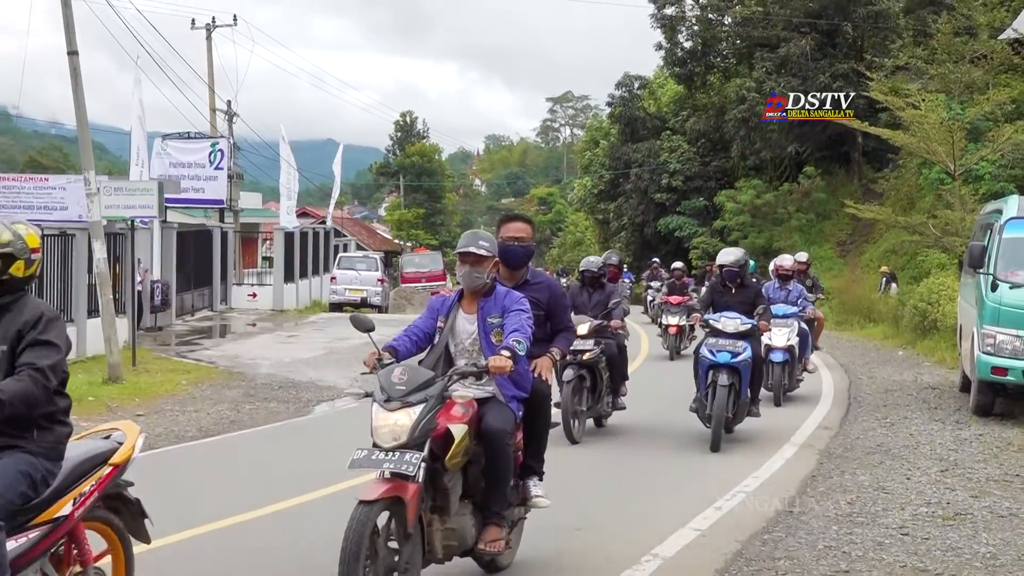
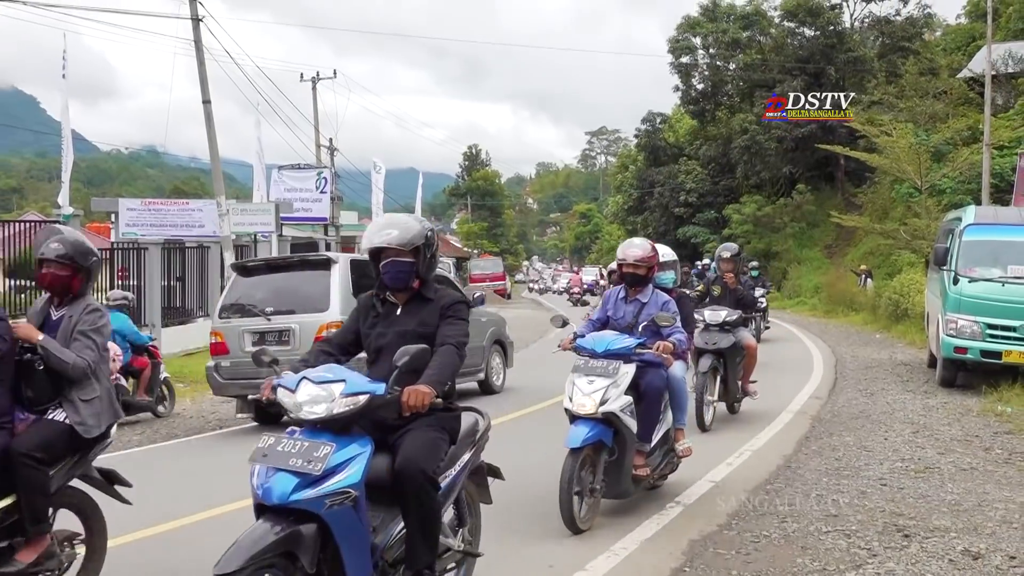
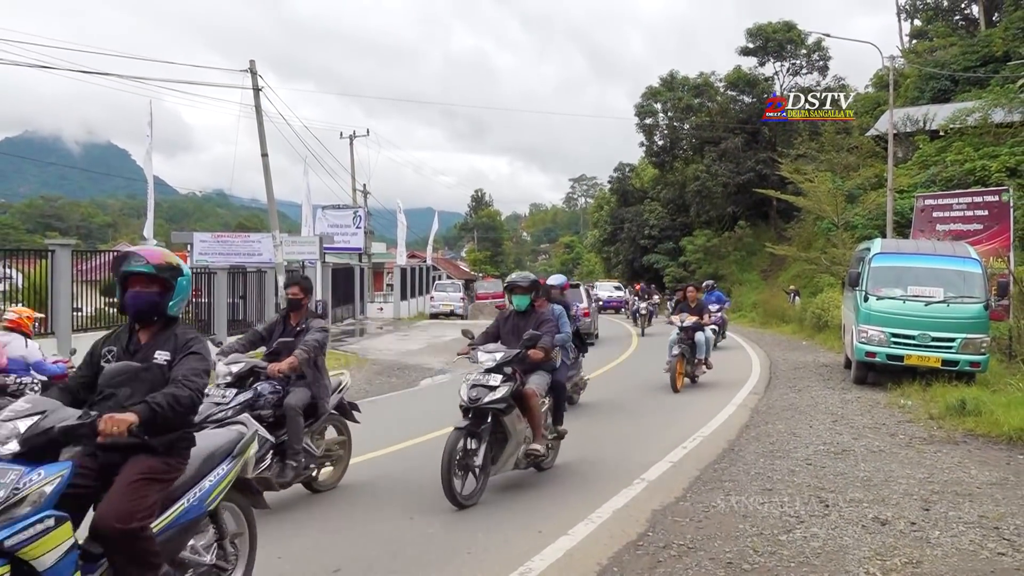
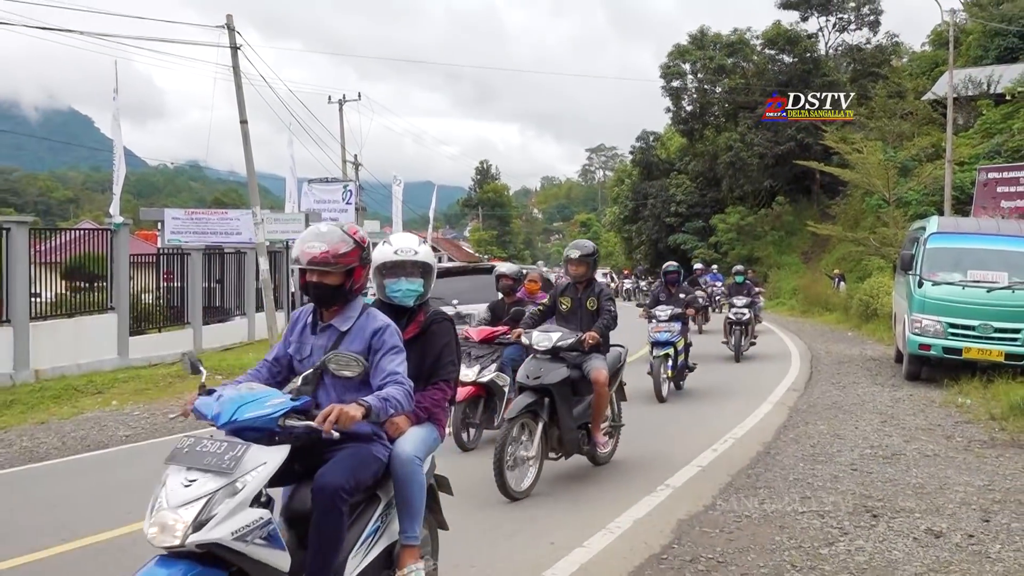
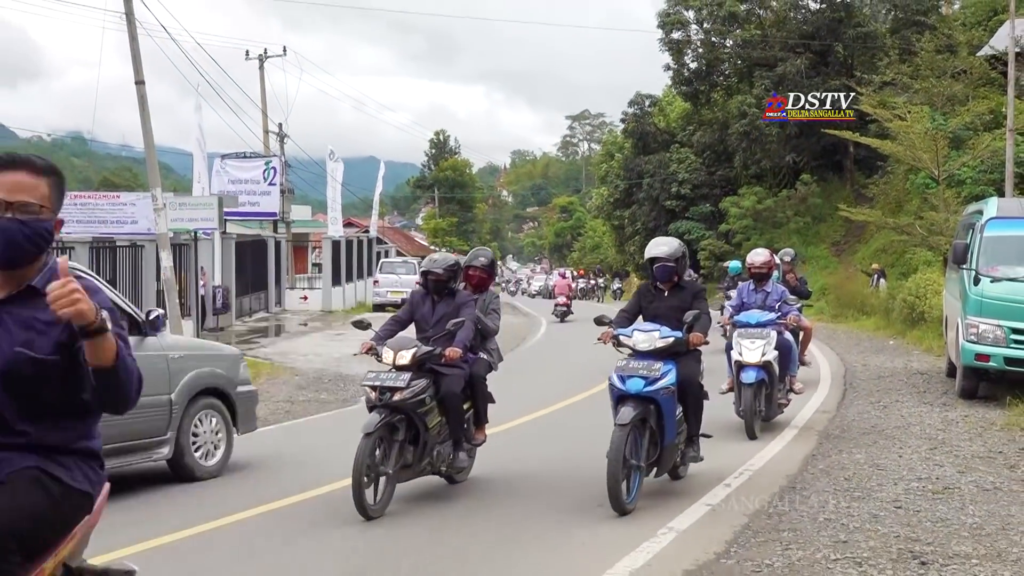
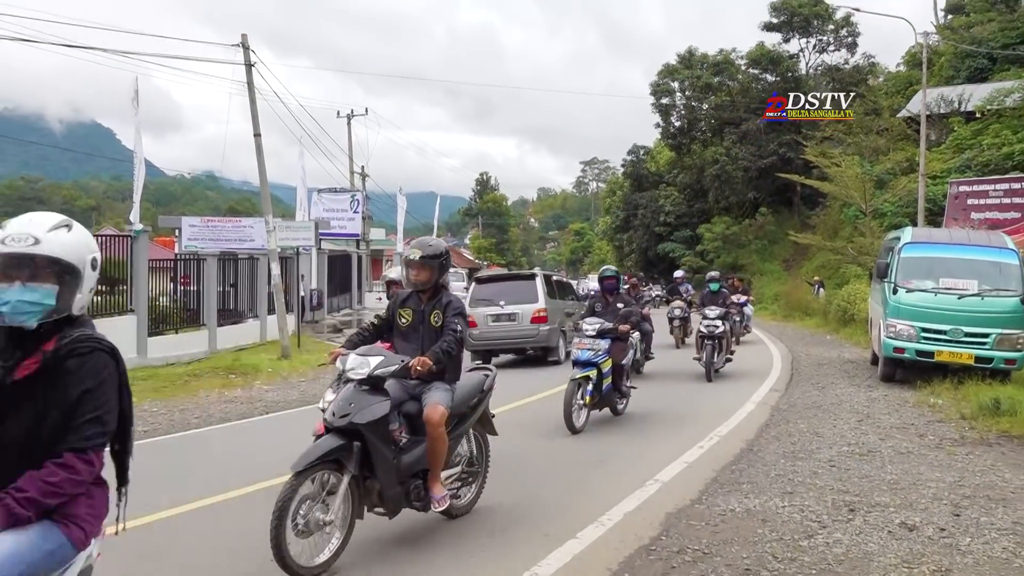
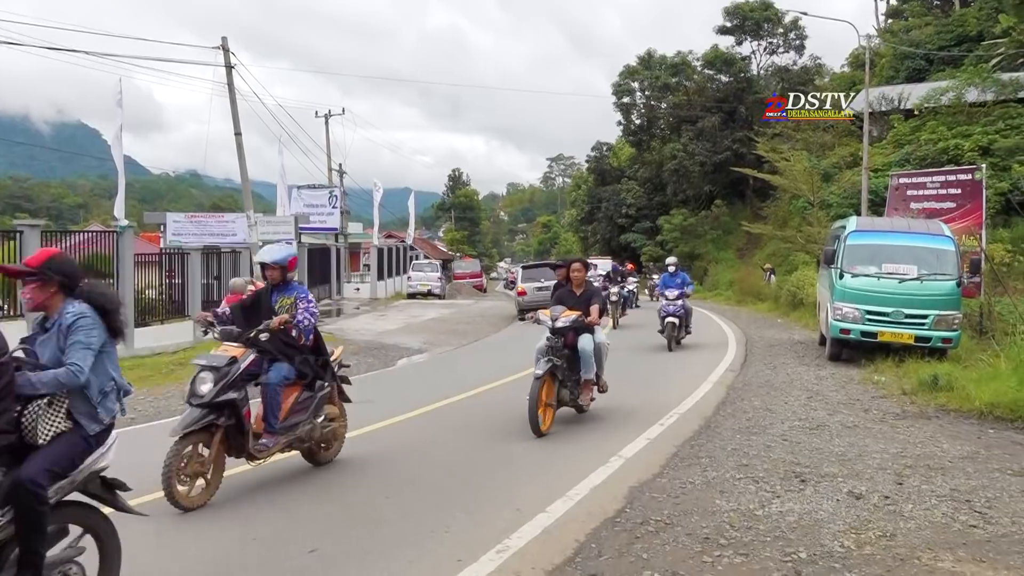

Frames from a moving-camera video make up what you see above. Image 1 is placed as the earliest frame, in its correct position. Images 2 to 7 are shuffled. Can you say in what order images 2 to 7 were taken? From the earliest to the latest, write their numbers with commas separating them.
5, 2, 4, 6, 3, 7
